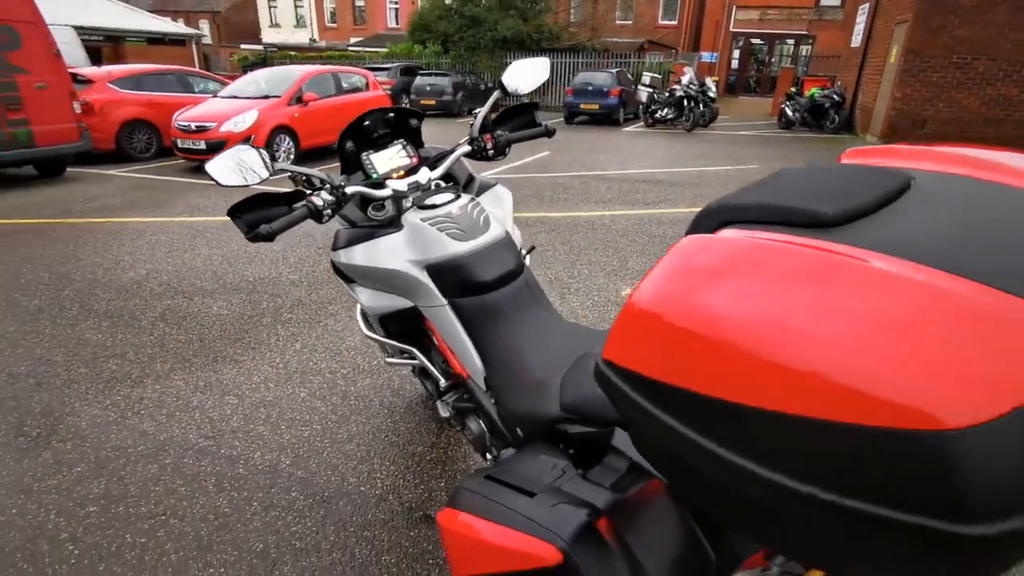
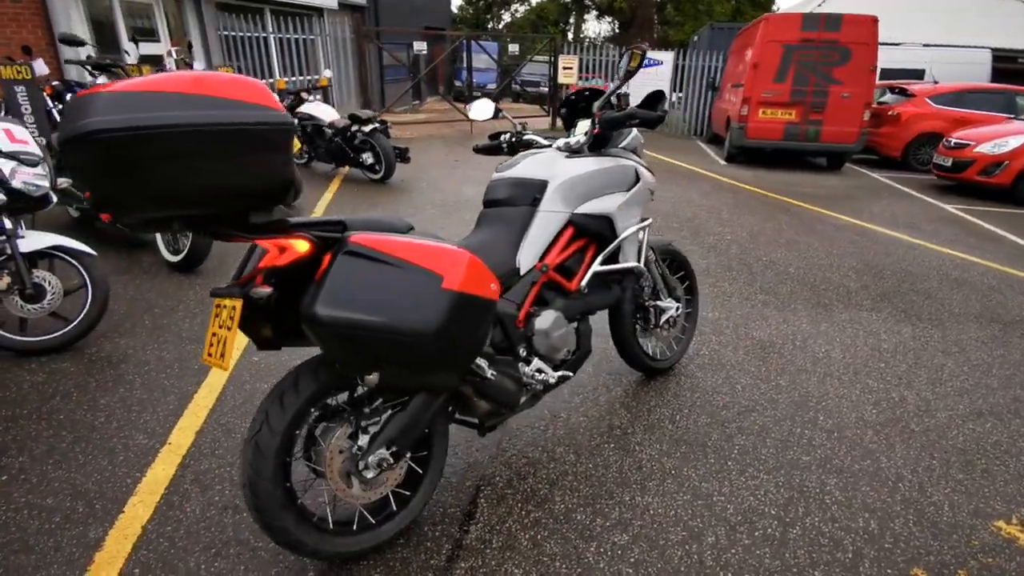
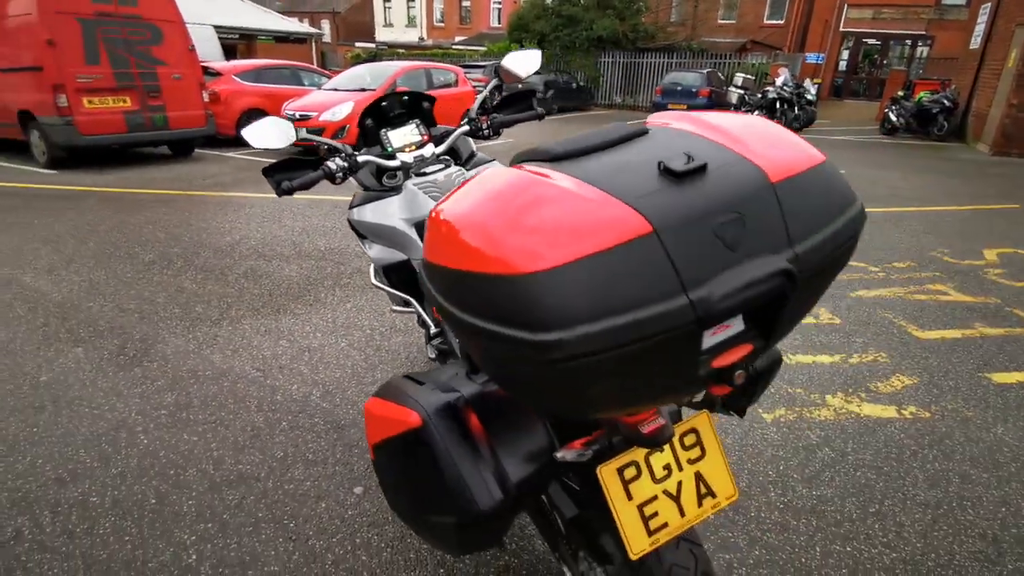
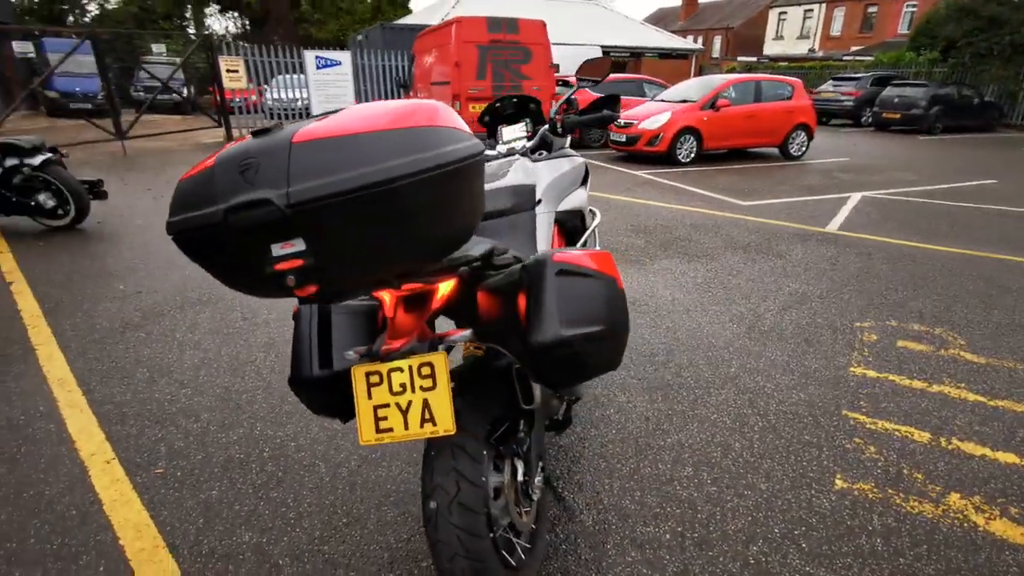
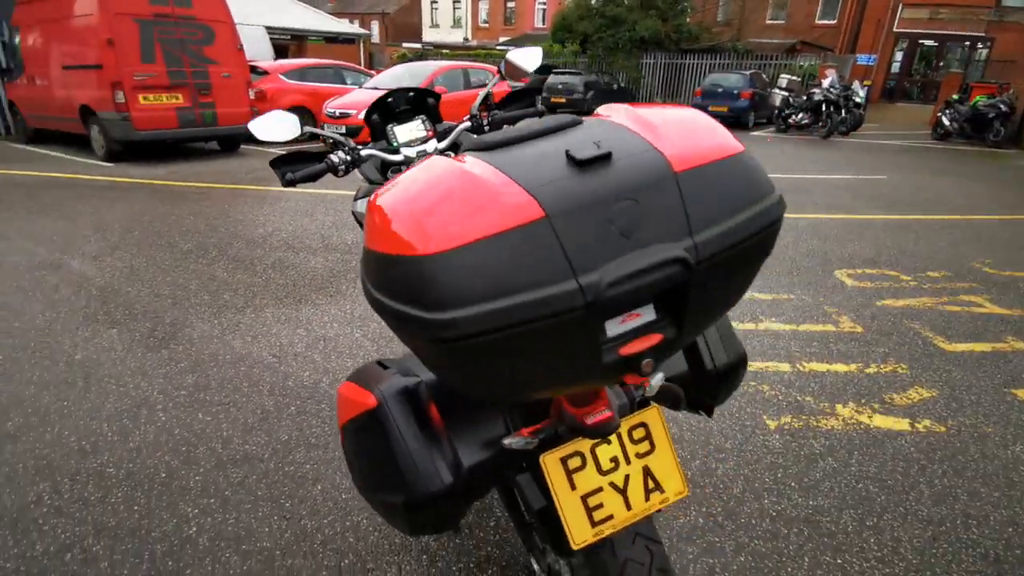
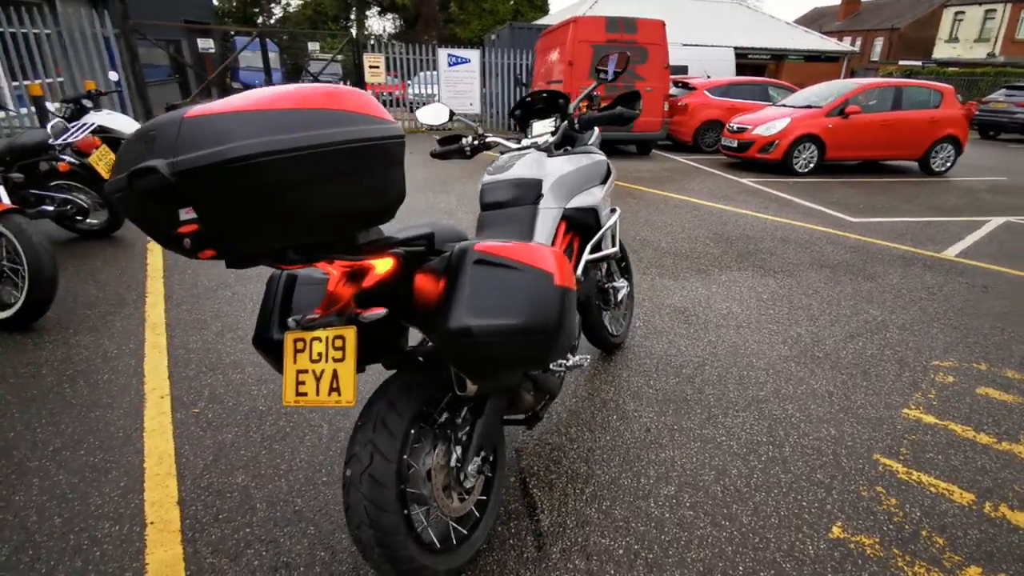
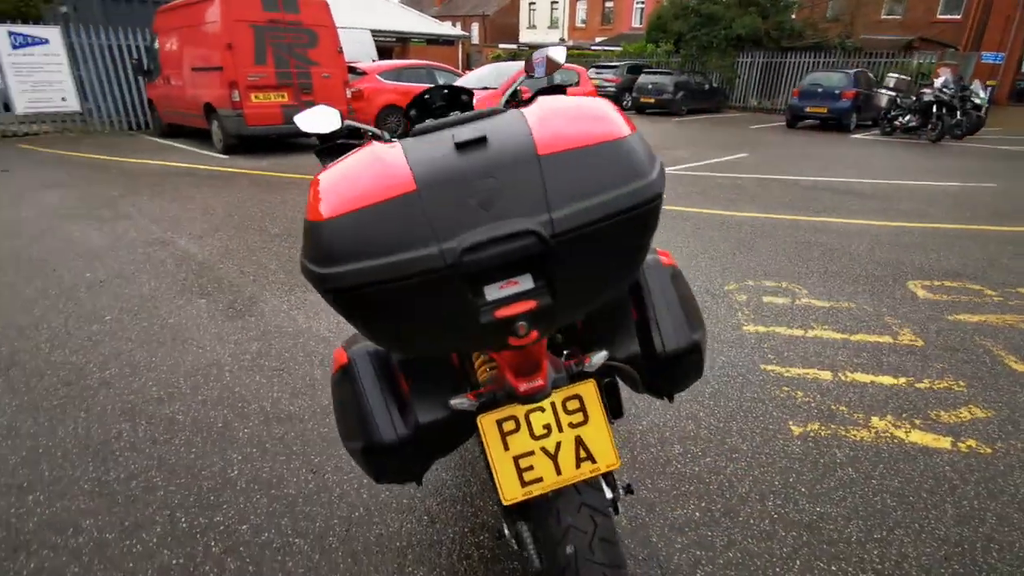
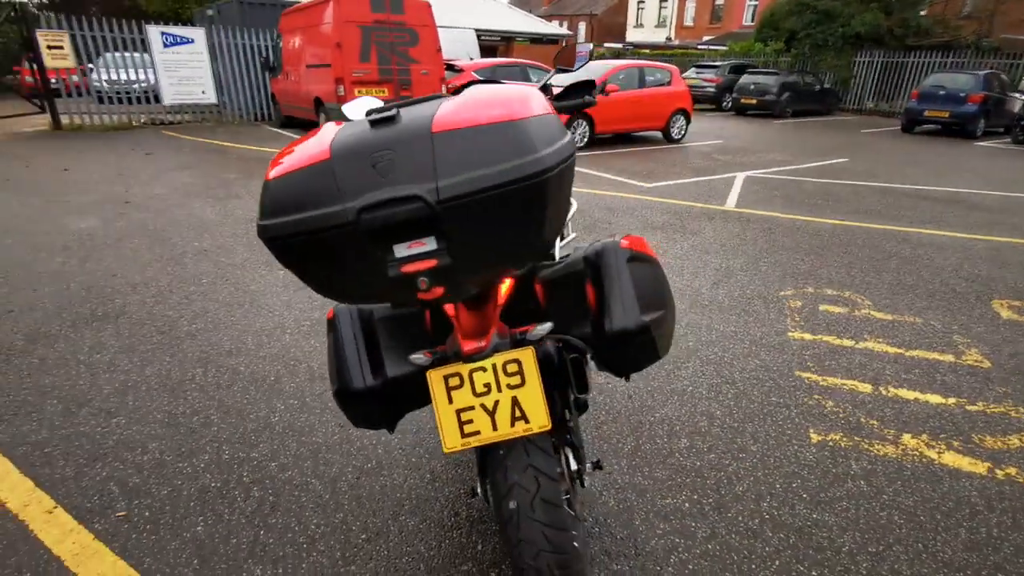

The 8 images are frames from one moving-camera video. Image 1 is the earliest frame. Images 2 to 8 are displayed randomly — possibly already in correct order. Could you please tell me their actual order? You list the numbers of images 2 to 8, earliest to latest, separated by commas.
3, 5, 7, 8, 4, 6, 2
